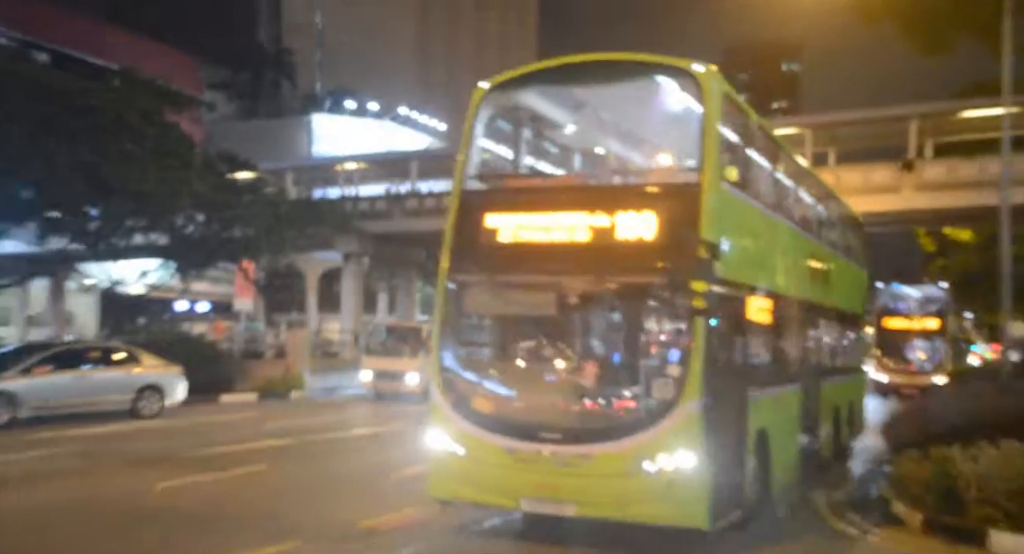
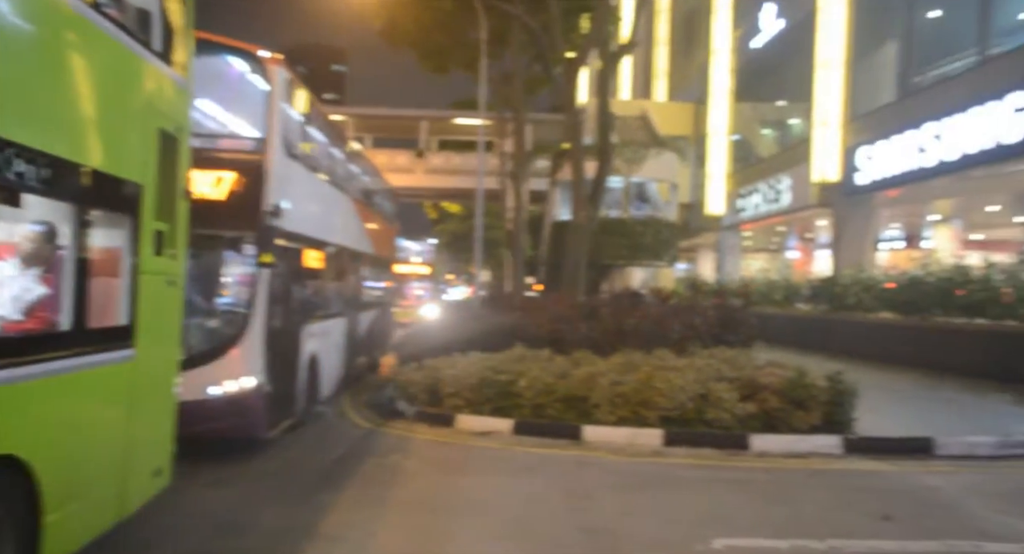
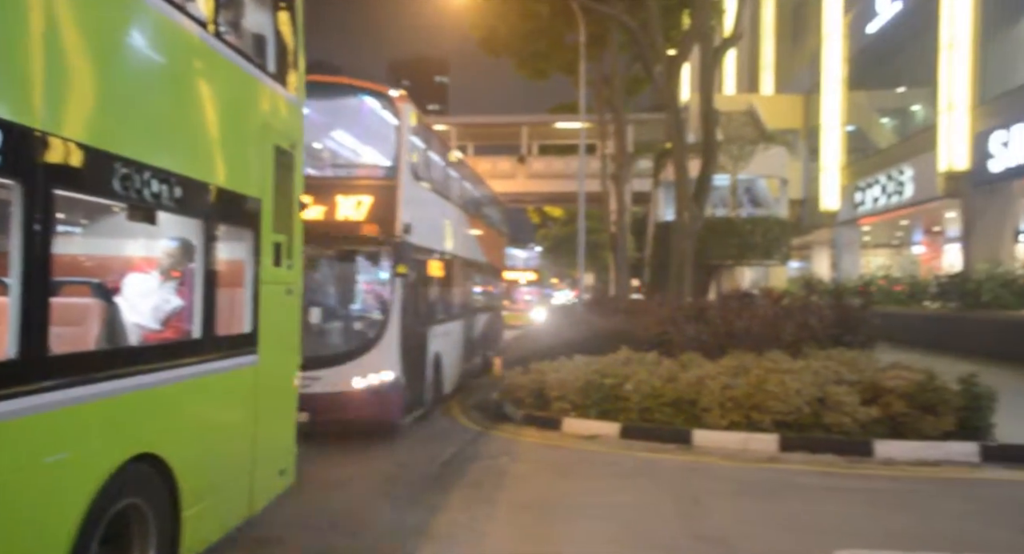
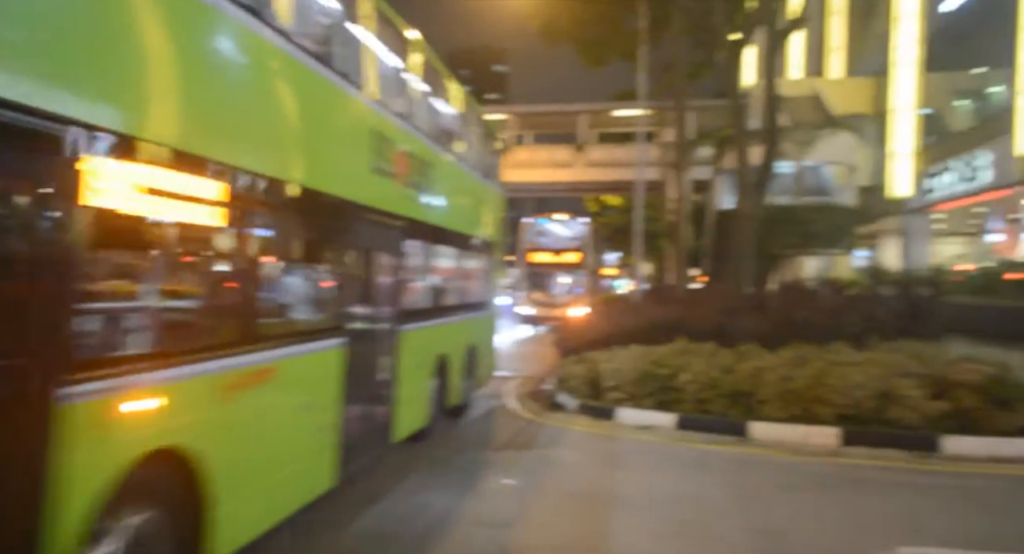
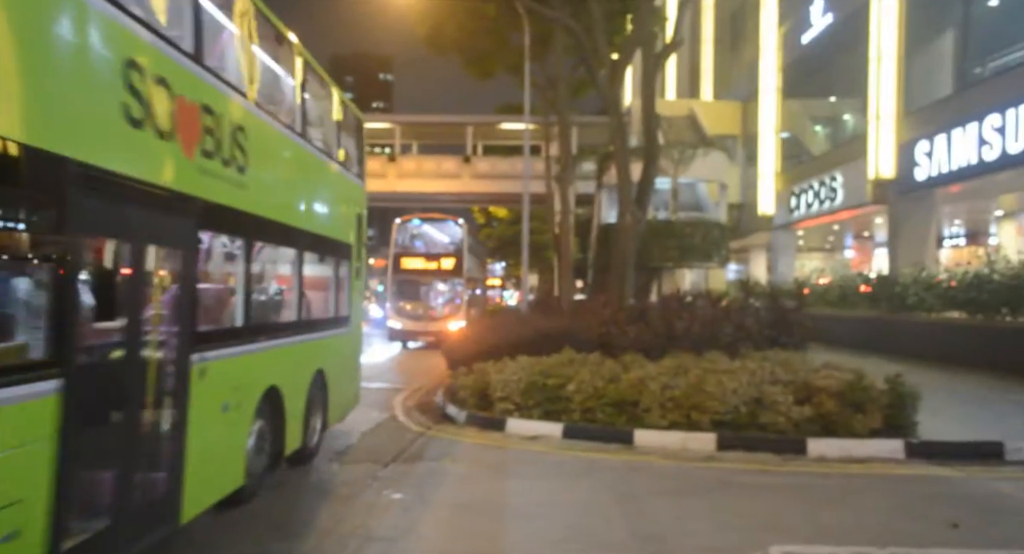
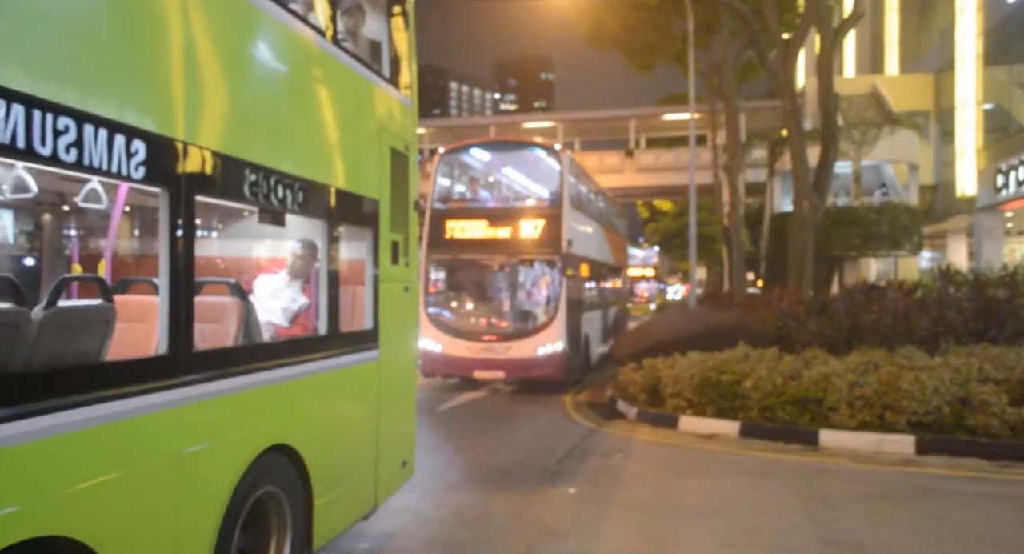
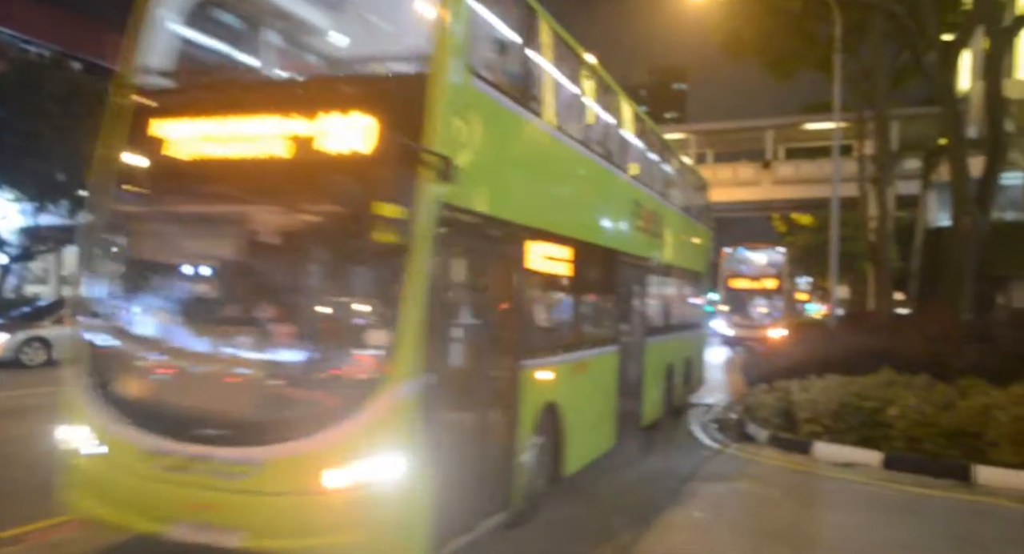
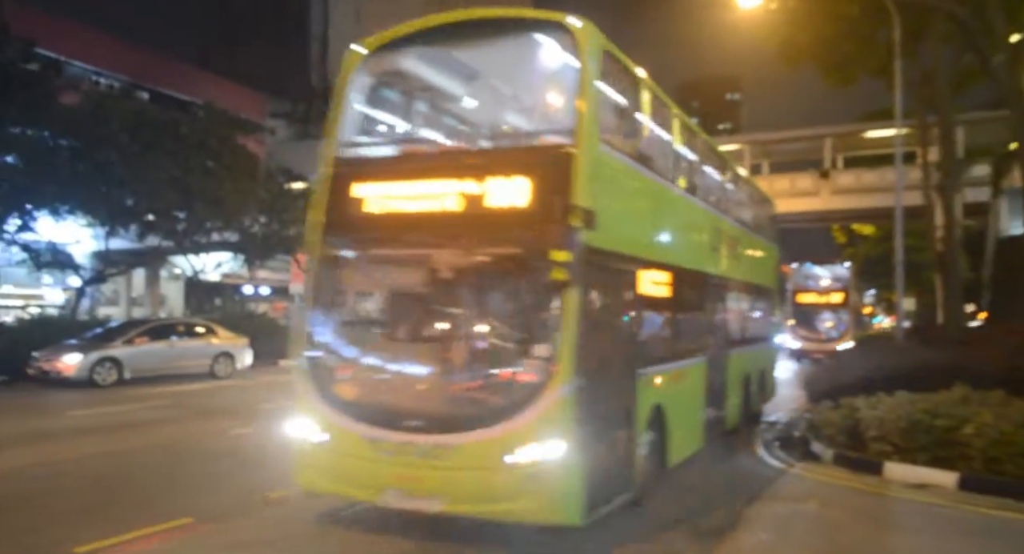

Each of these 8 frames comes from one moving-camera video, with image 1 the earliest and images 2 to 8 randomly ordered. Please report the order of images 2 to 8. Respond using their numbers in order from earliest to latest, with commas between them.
8, 7, 4, 5, 6, 3, 2
